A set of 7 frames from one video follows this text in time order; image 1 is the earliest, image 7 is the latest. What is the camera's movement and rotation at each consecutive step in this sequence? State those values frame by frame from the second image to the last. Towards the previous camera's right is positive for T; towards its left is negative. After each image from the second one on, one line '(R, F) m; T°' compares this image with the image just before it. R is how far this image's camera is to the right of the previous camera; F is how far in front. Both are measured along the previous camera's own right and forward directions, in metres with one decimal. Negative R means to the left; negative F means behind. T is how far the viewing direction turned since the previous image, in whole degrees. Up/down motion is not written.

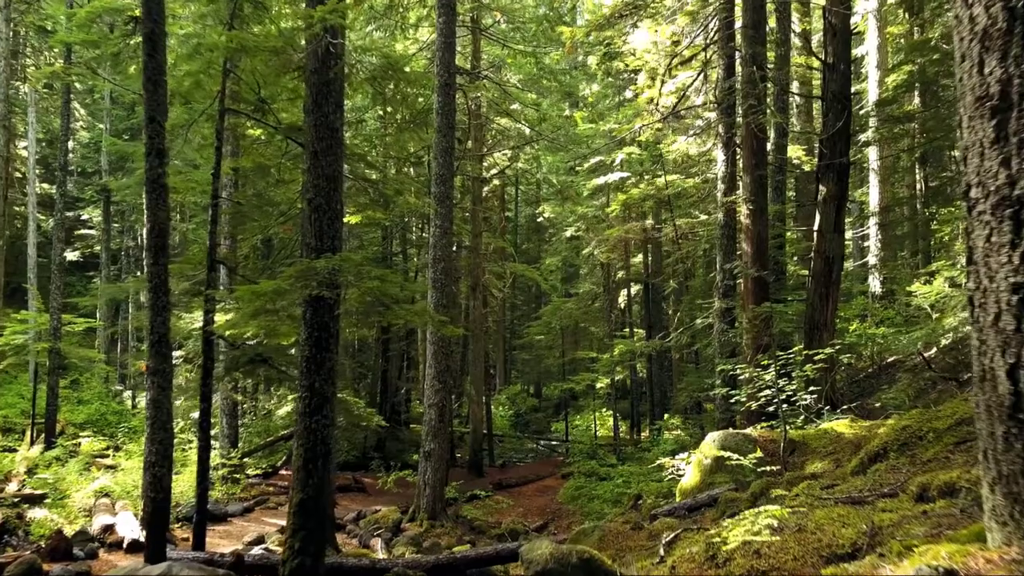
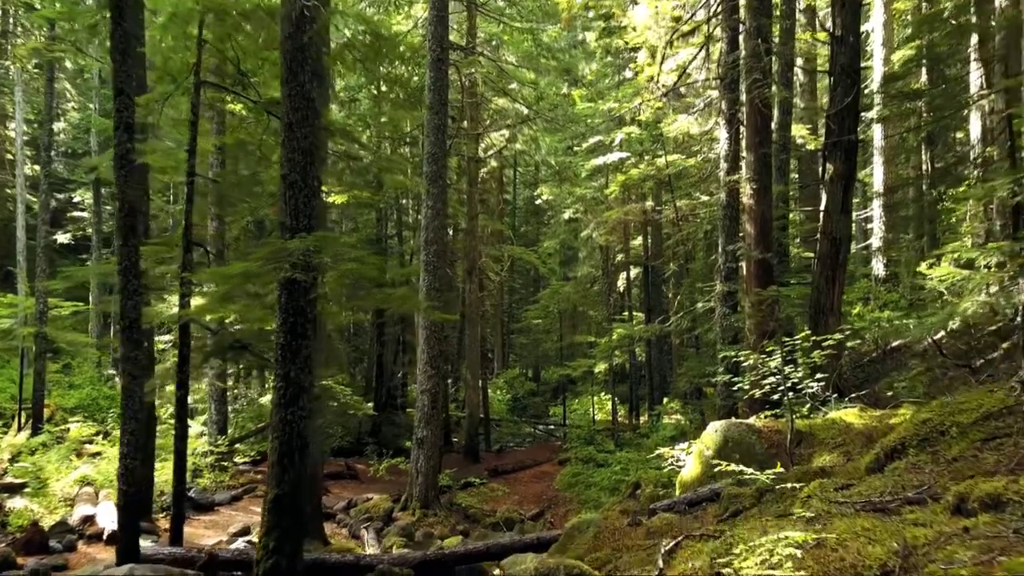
(+0.1, +0.4) m; 0°
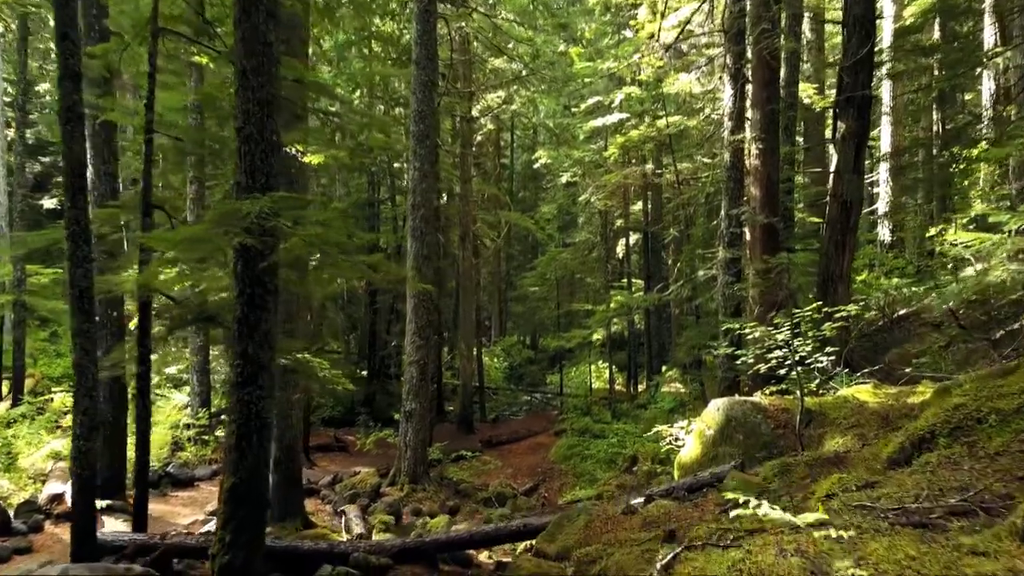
(+0.1, +0.6) m; 0°
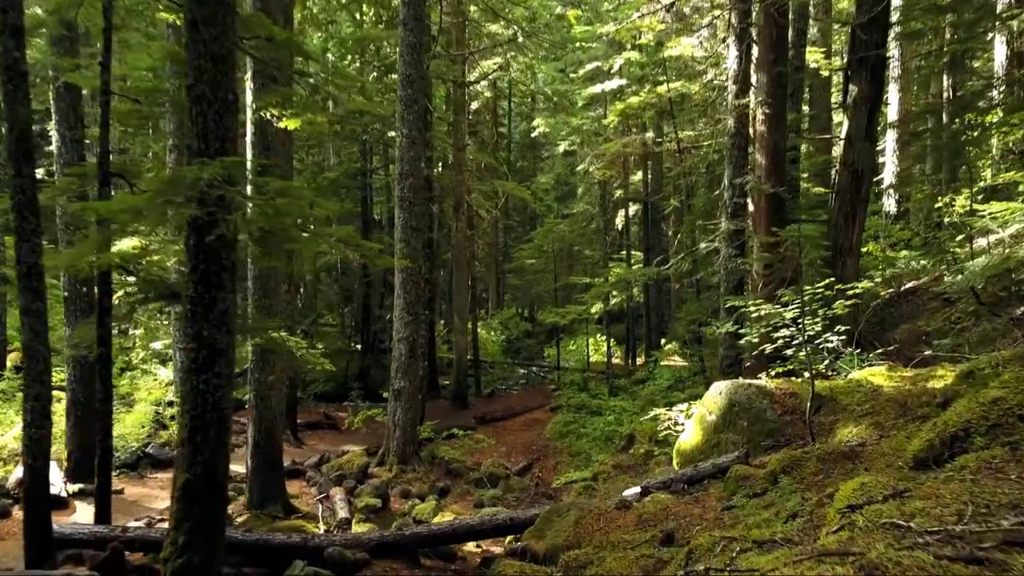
(+0.1, +0.5) m; 0°
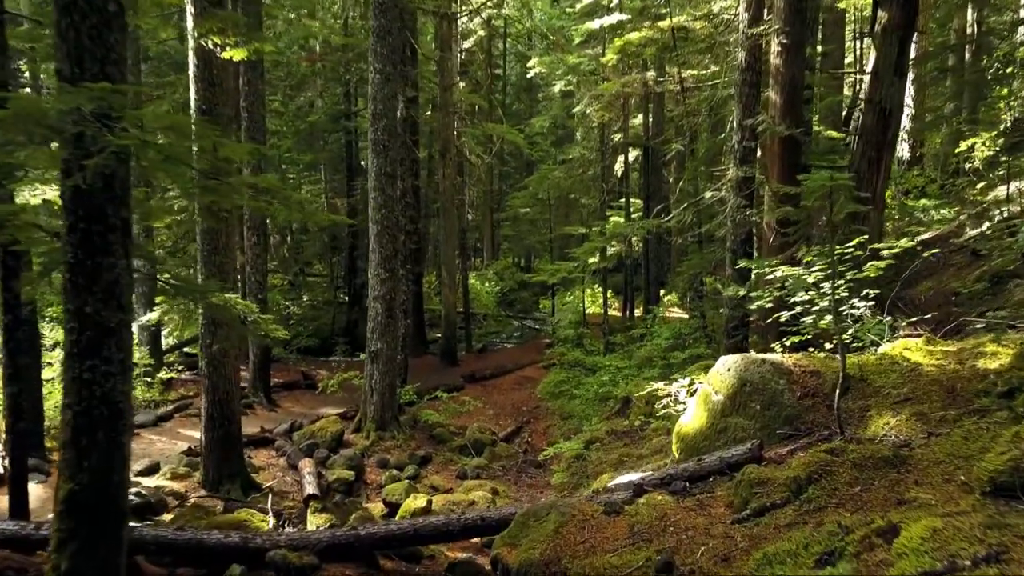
(+0.2, +0.9) m; 0°
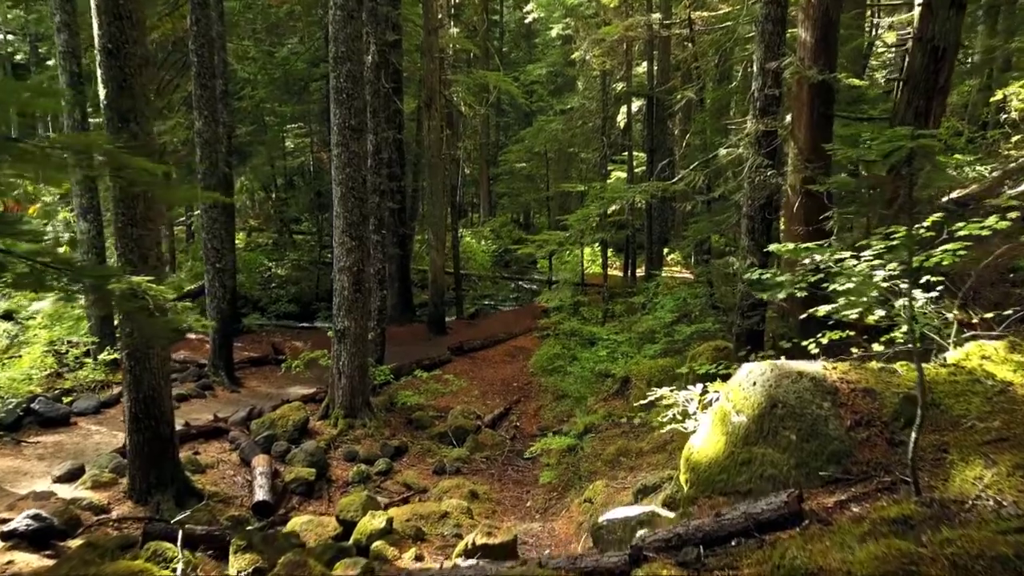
(+0.2, +1.2) m; 0°
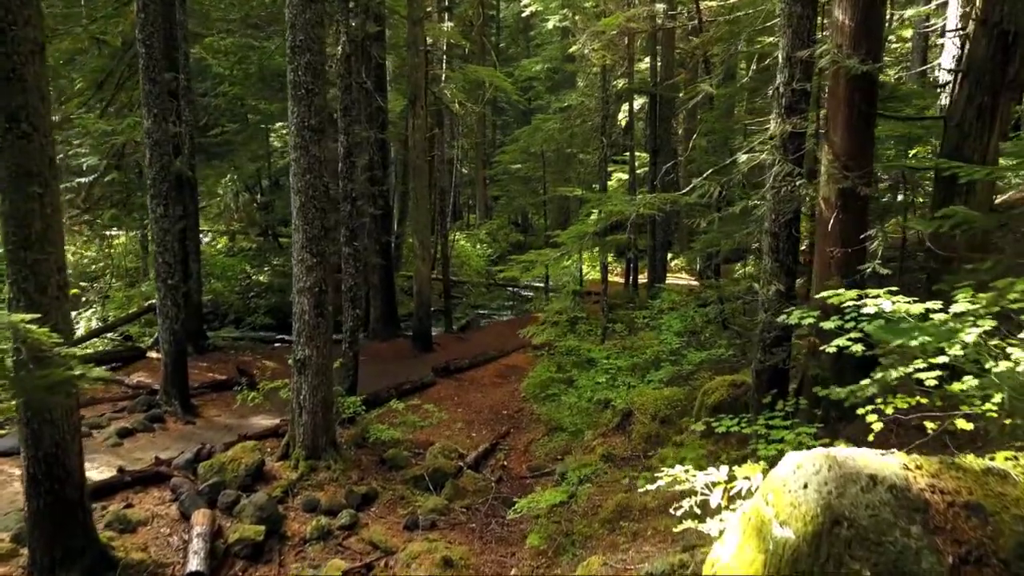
(+0.2, +1.2) m; 0°
